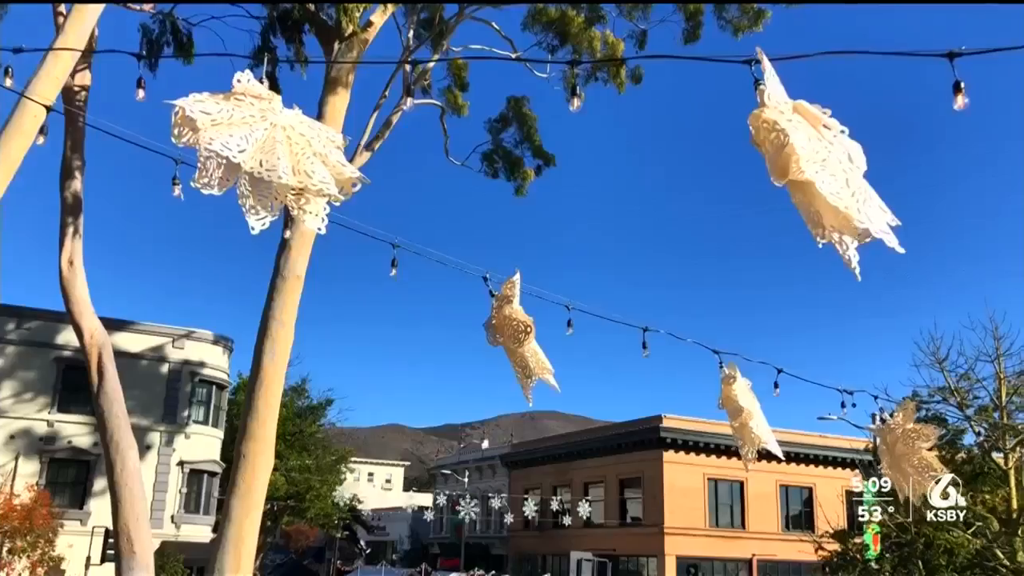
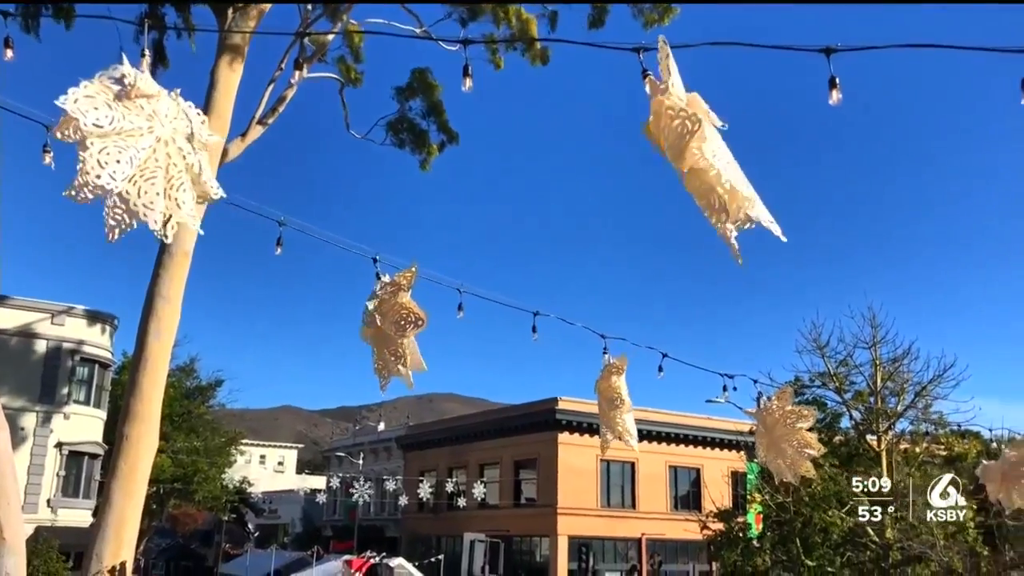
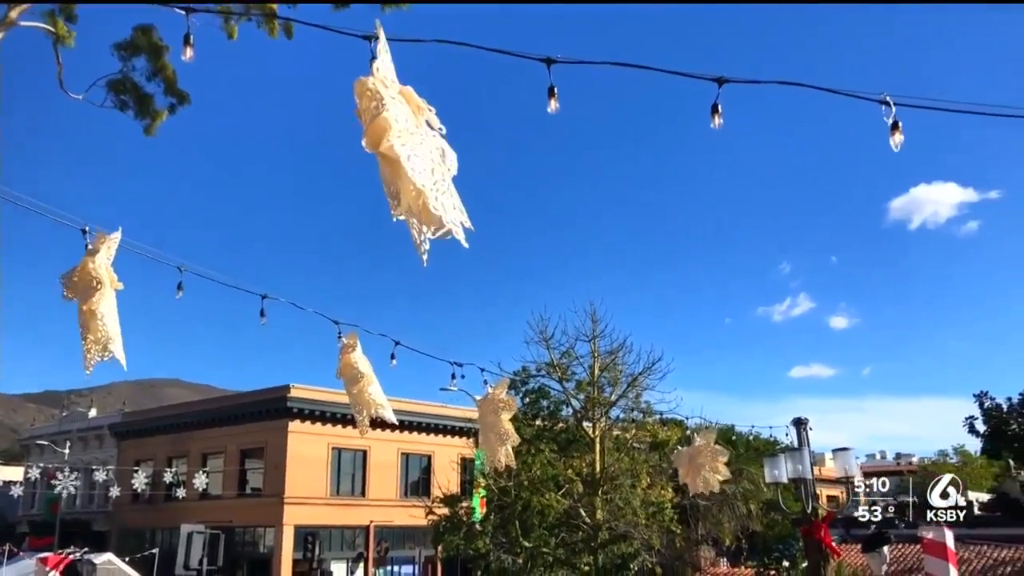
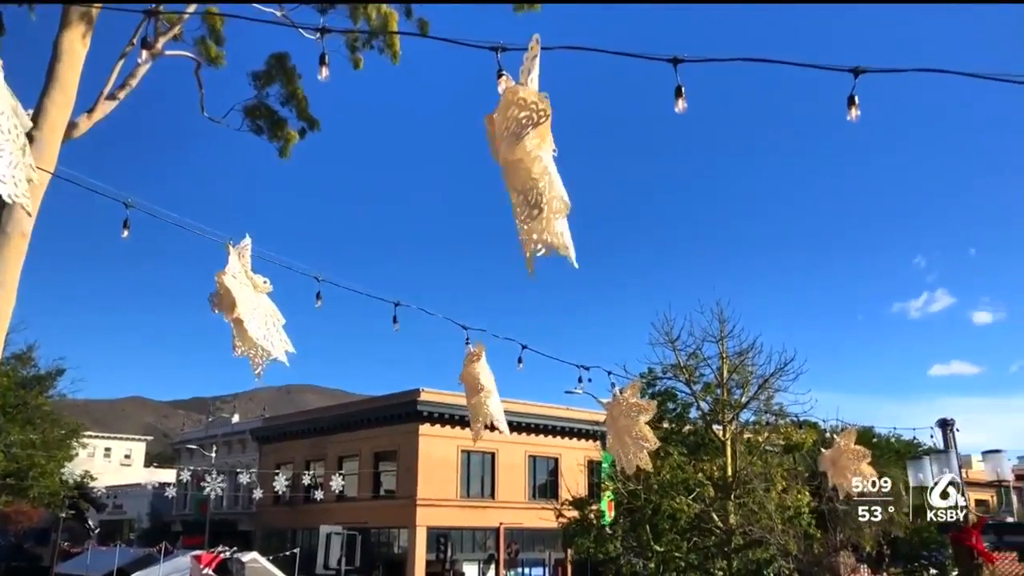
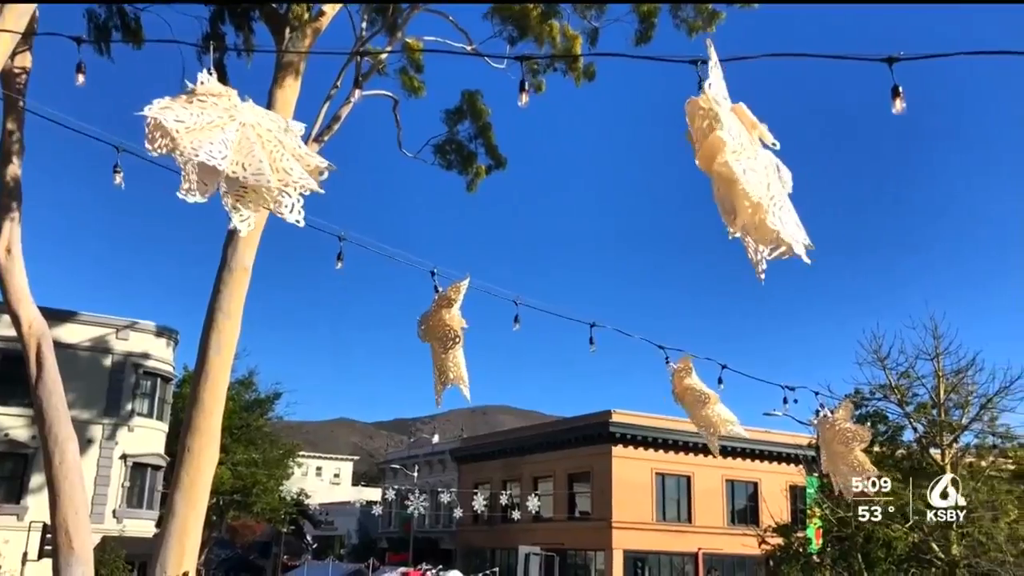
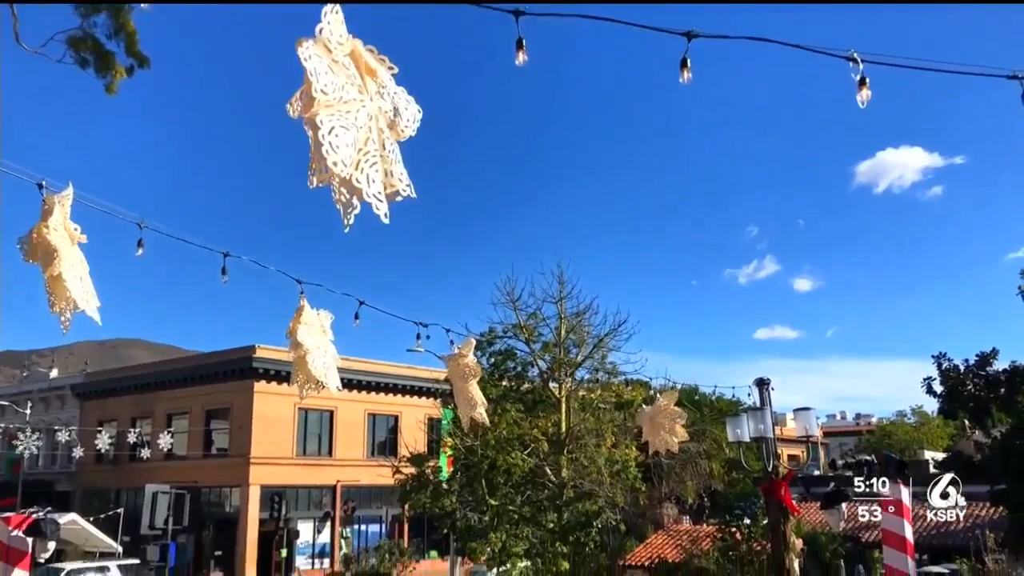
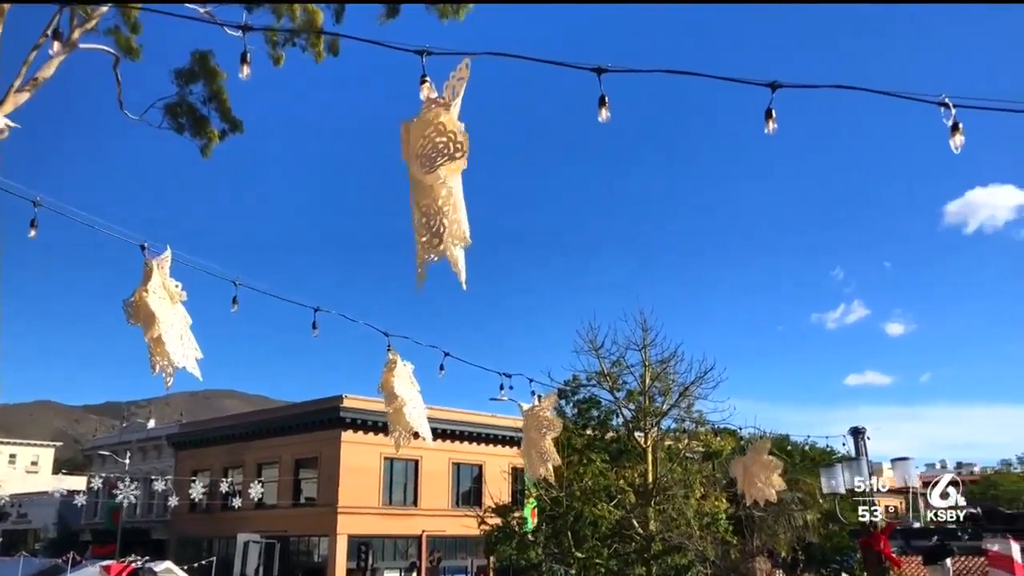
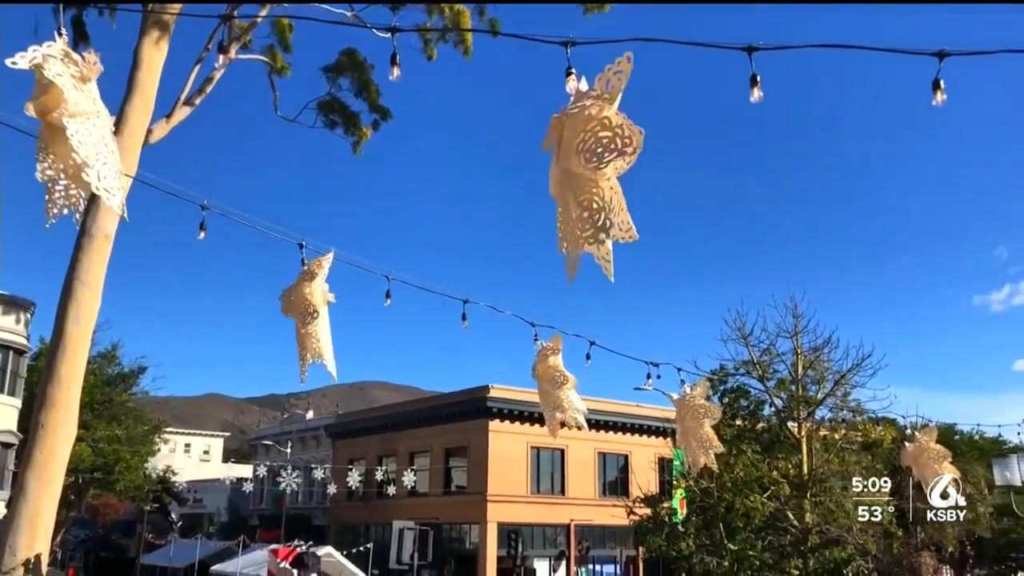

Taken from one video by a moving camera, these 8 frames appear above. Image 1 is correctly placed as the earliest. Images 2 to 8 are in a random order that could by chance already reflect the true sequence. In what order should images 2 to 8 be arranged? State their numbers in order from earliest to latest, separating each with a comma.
5, 2, 8, 4, 7, 3, 6
